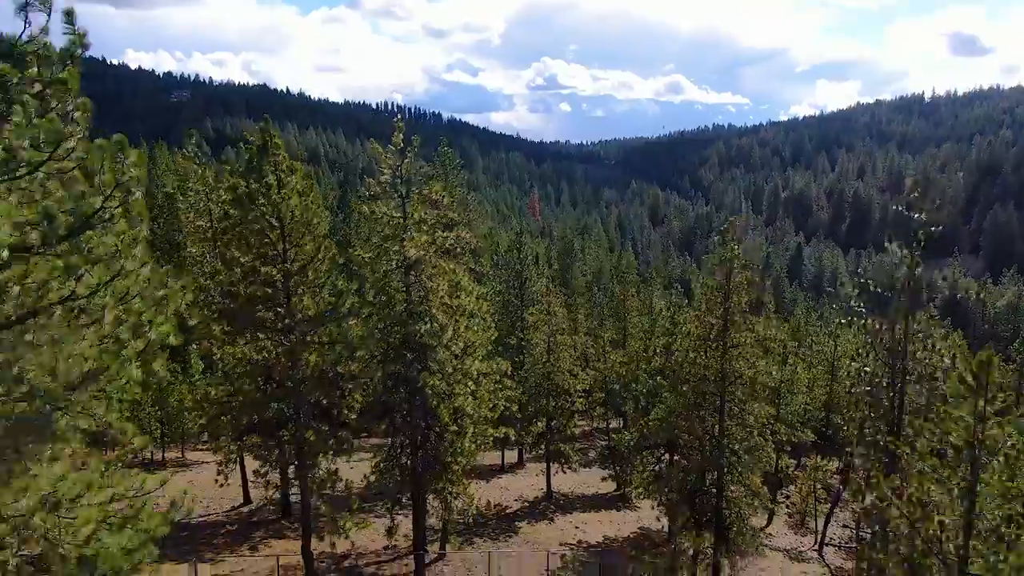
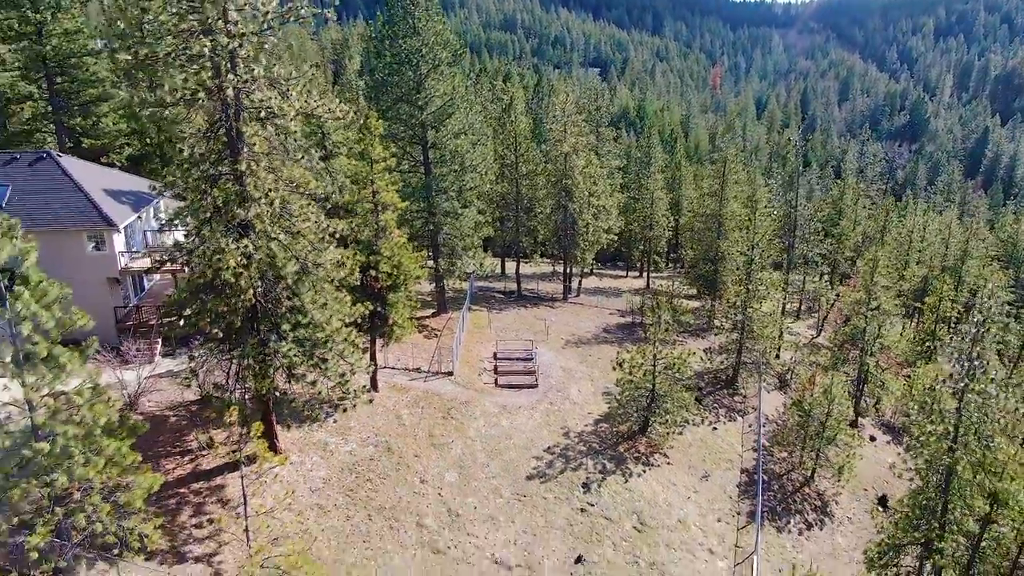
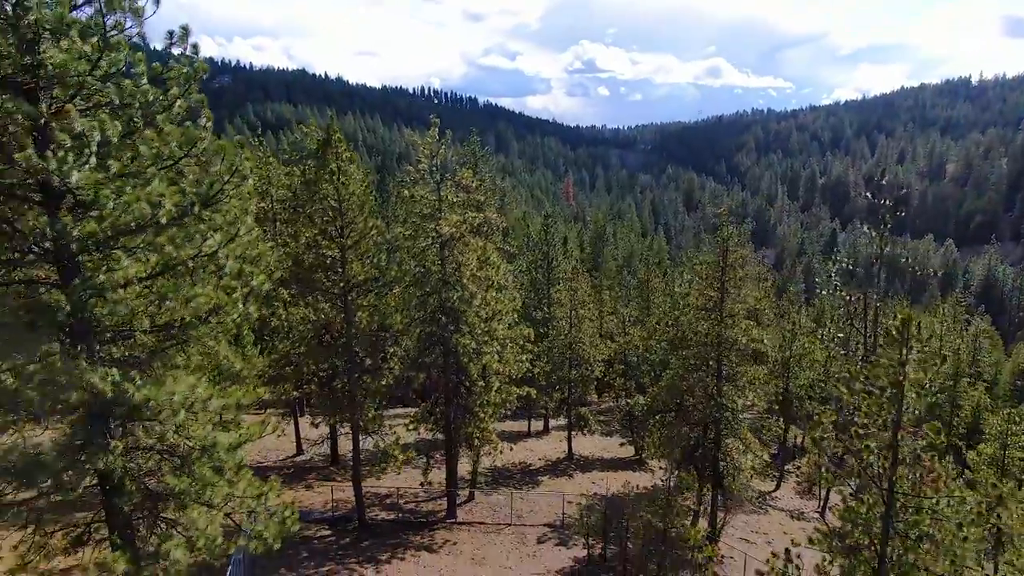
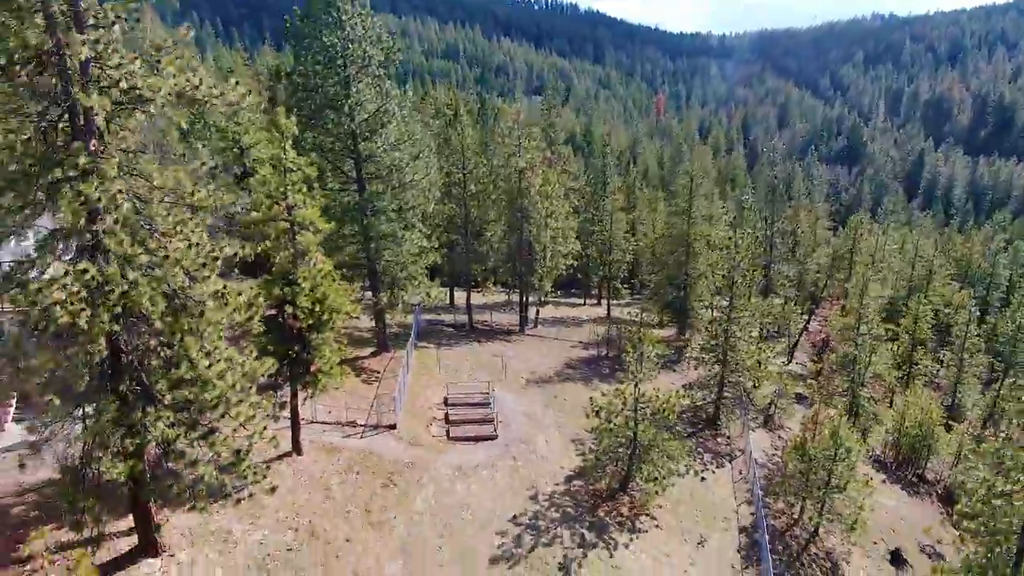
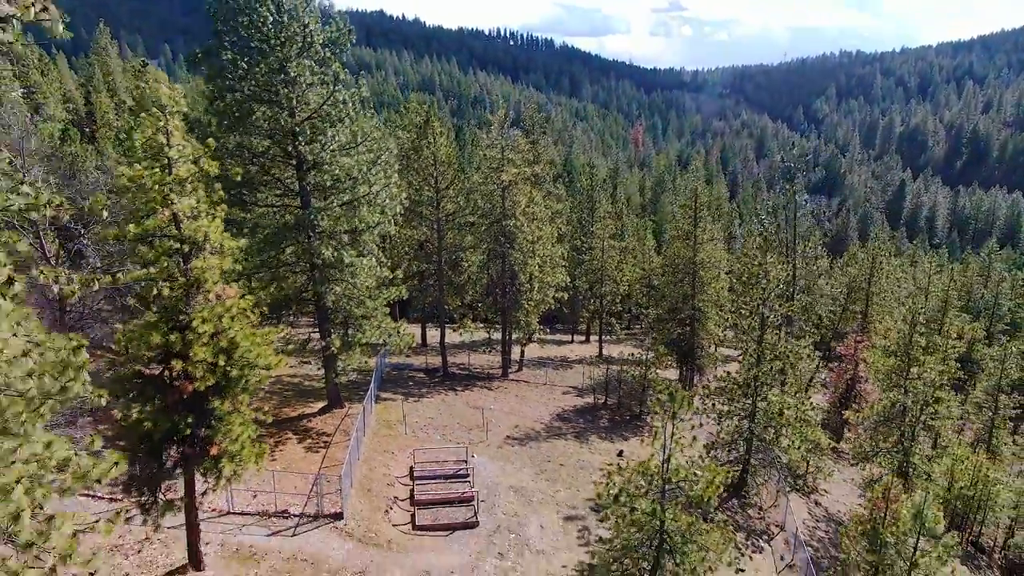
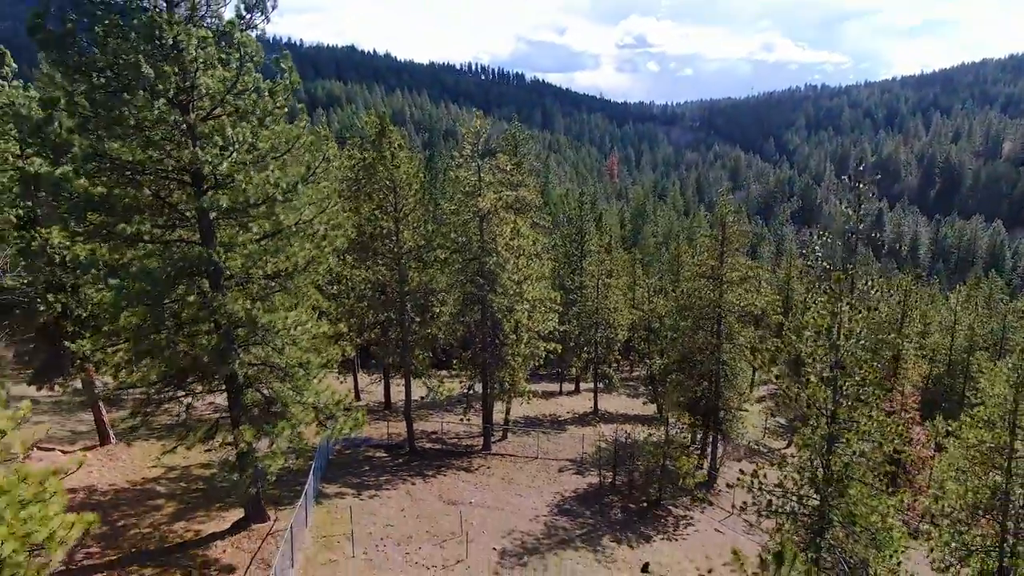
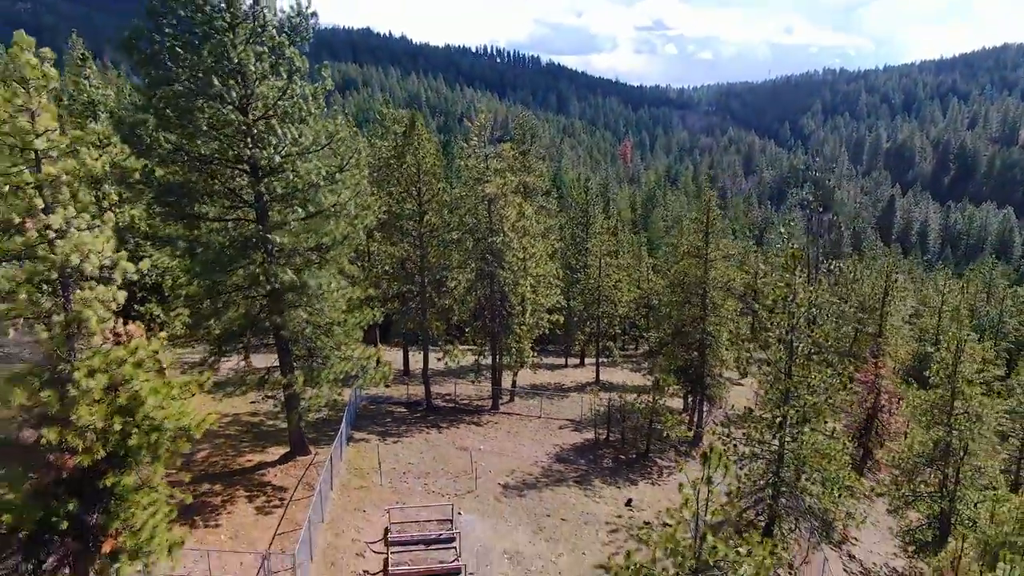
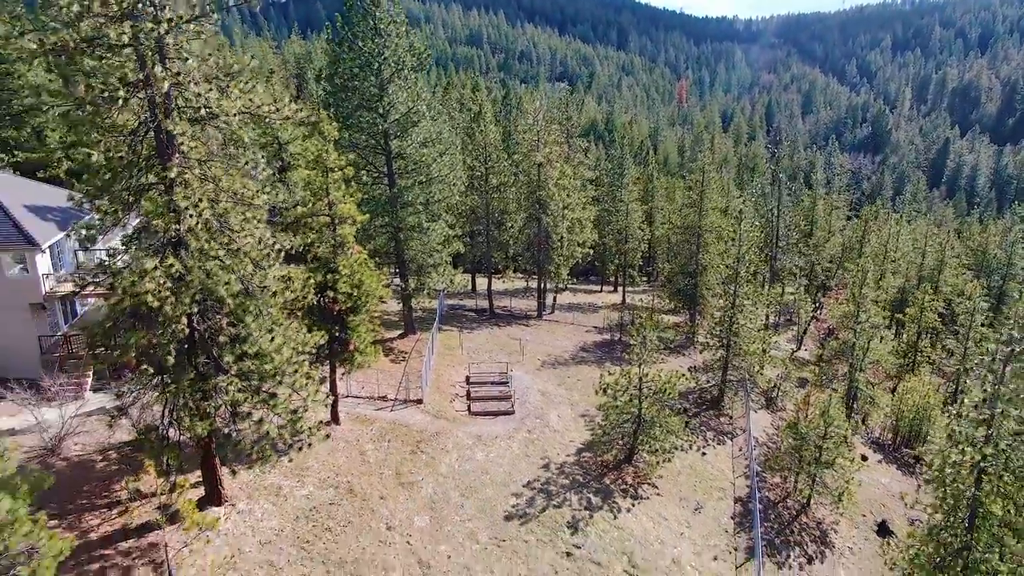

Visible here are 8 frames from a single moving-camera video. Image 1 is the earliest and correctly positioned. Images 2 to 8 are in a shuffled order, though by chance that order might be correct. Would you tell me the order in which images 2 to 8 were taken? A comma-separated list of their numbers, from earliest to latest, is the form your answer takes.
3, 6, 7, 5, 4, 8, 2
